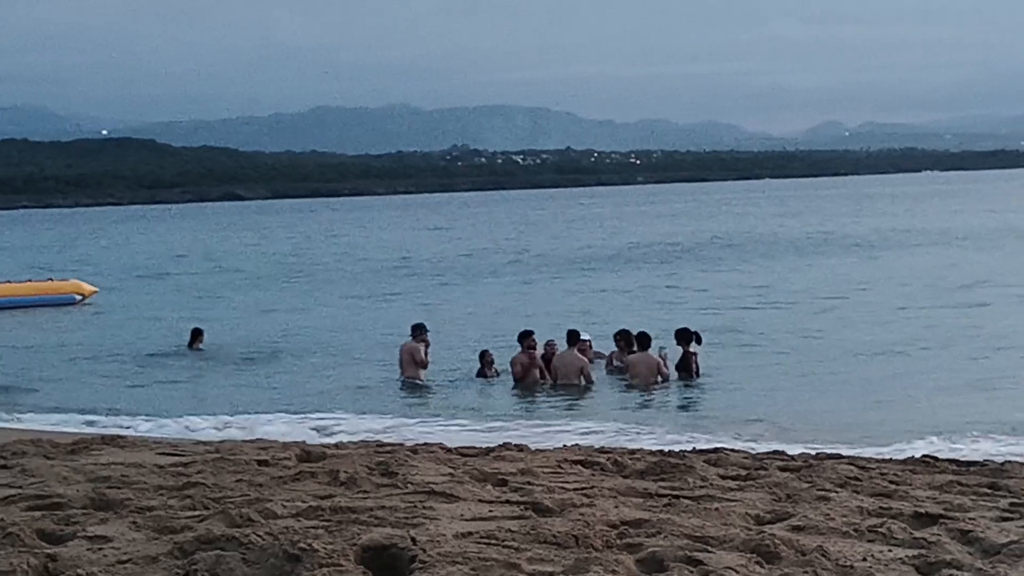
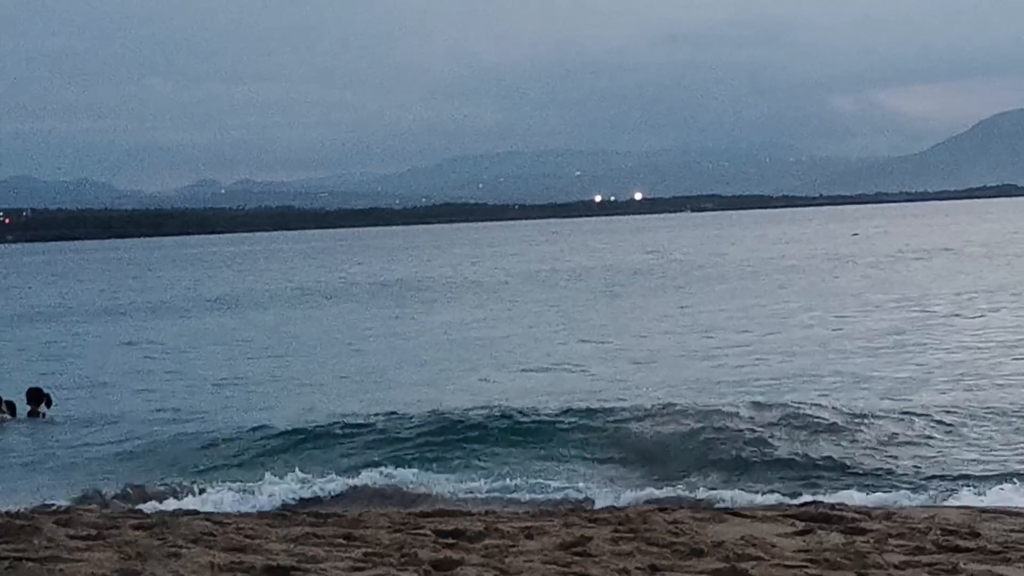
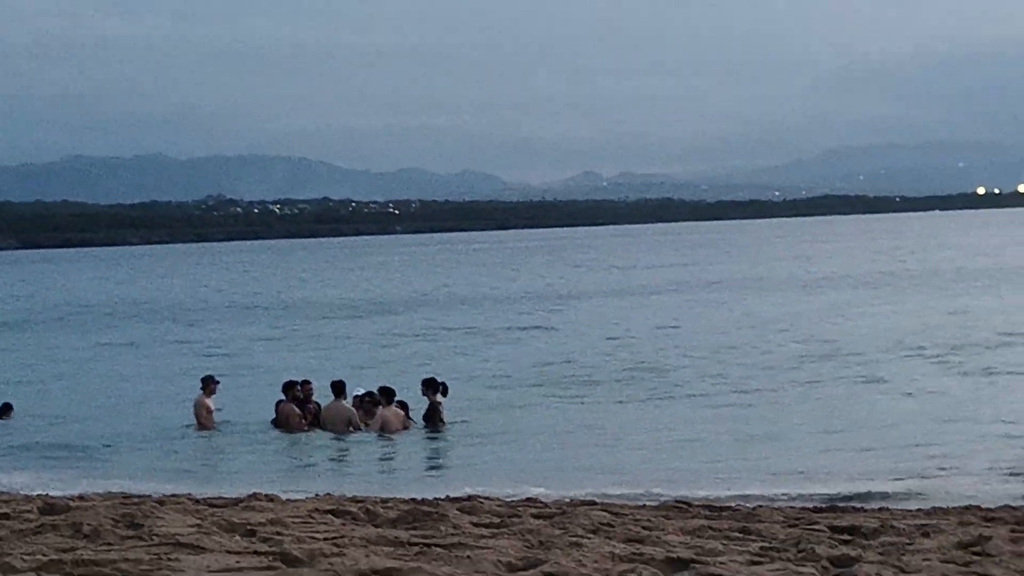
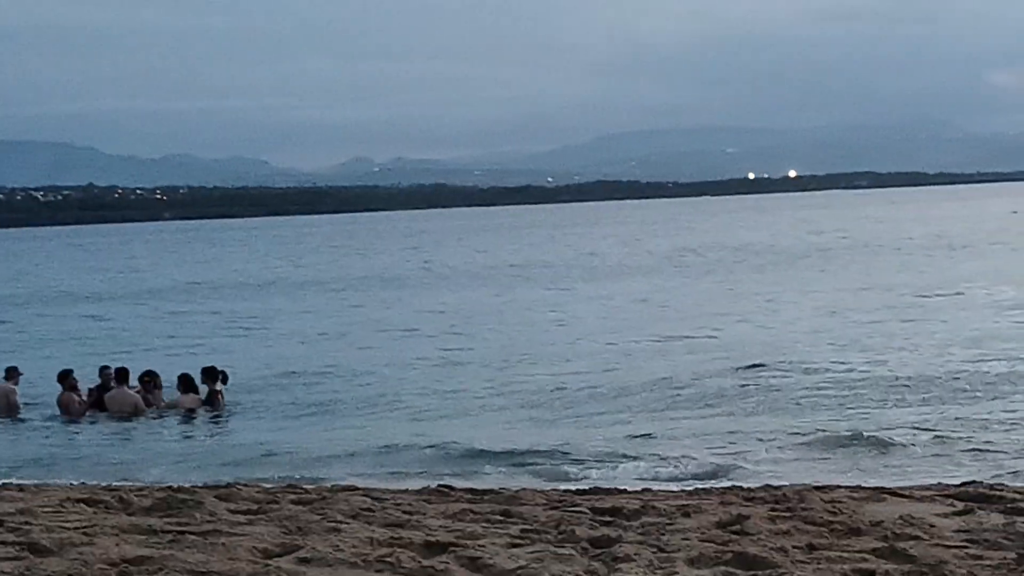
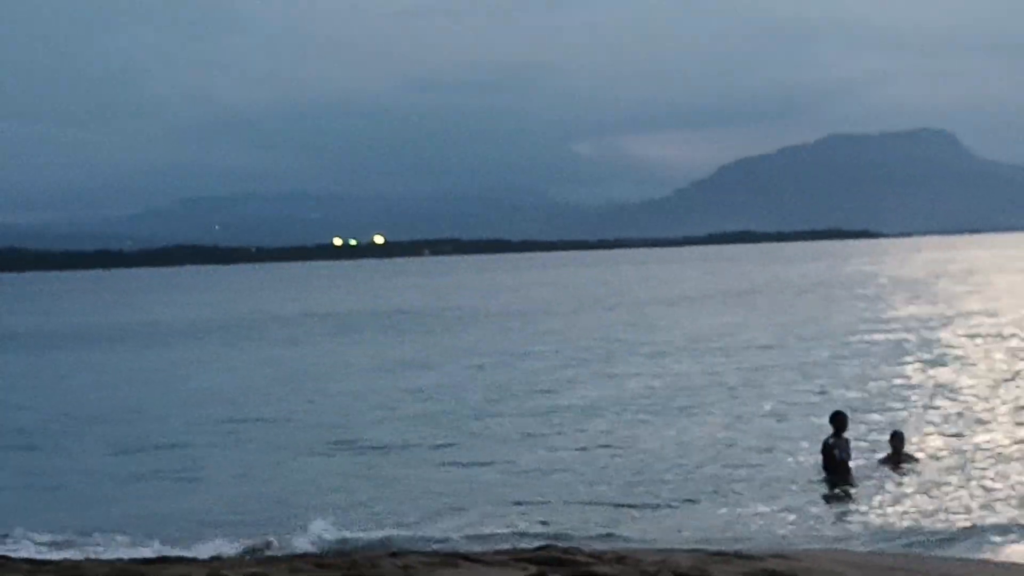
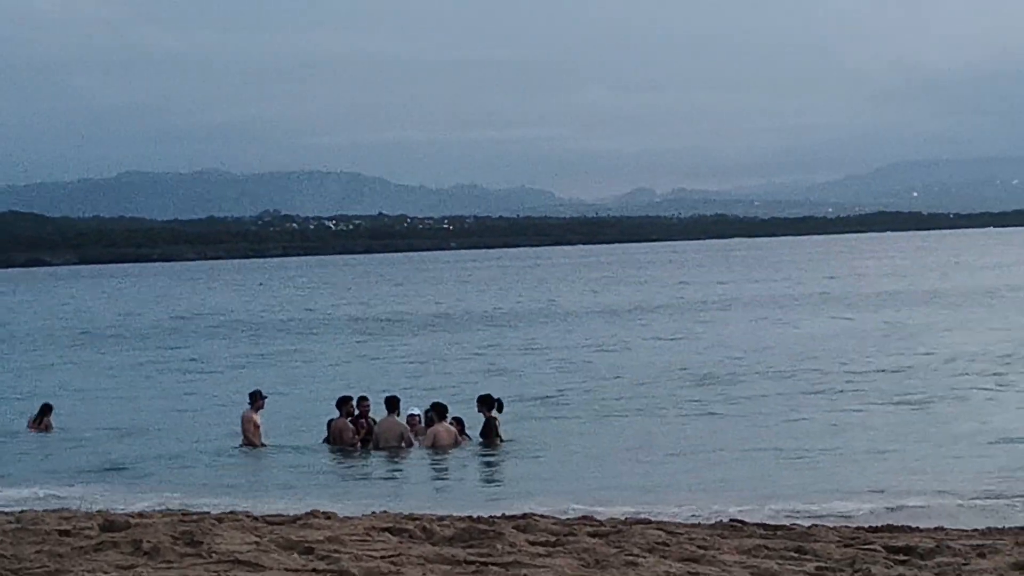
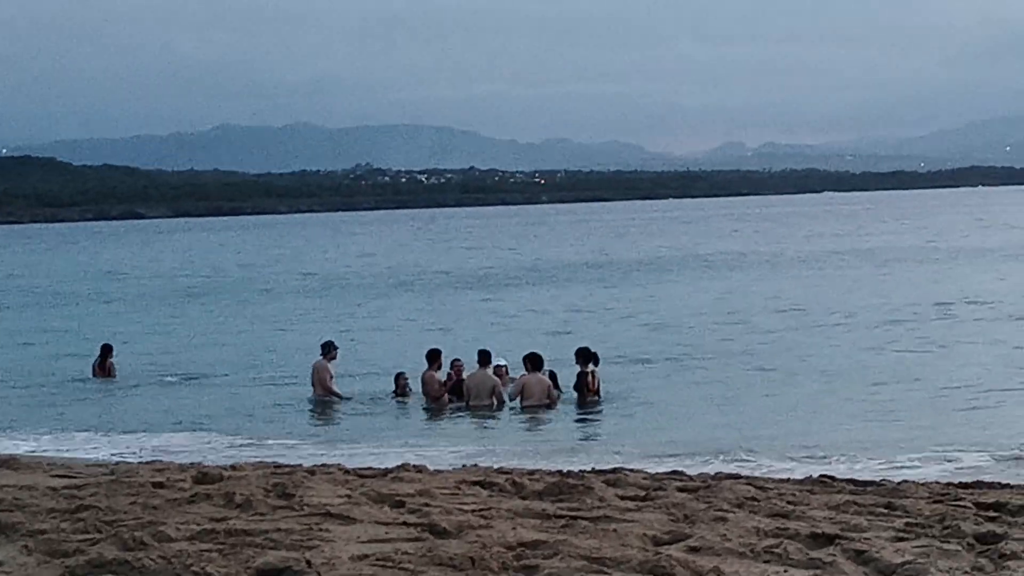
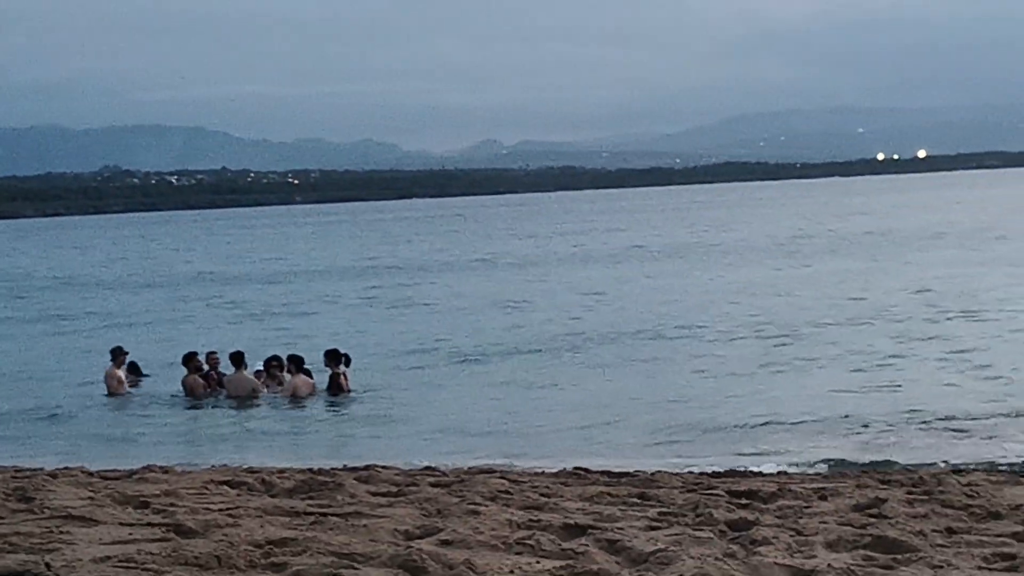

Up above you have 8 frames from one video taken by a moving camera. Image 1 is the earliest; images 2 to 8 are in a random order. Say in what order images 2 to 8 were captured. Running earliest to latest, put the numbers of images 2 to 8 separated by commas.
7, 6, 3, 8, 4, 2, 5
